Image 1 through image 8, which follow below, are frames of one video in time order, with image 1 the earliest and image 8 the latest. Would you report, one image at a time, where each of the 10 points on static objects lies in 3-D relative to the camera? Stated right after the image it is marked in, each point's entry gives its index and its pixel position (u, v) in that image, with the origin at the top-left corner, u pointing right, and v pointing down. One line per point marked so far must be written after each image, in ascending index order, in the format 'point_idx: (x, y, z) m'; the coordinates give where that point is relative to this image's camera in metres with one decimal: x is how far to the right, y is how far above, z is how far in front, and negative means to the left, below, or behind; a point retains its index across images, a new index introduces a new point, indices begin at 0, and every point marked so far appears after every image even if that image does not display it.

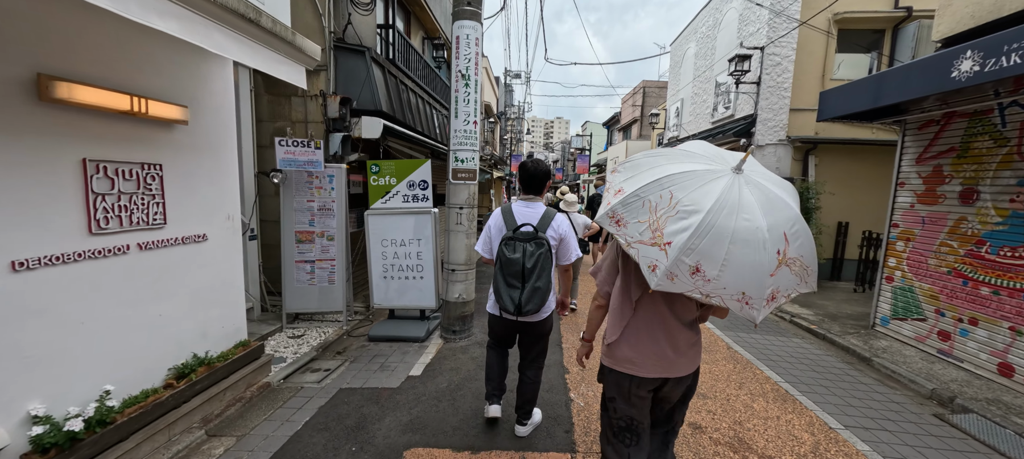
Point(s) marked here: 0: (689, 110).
0: (+5.3, +3.6, +11.1) m
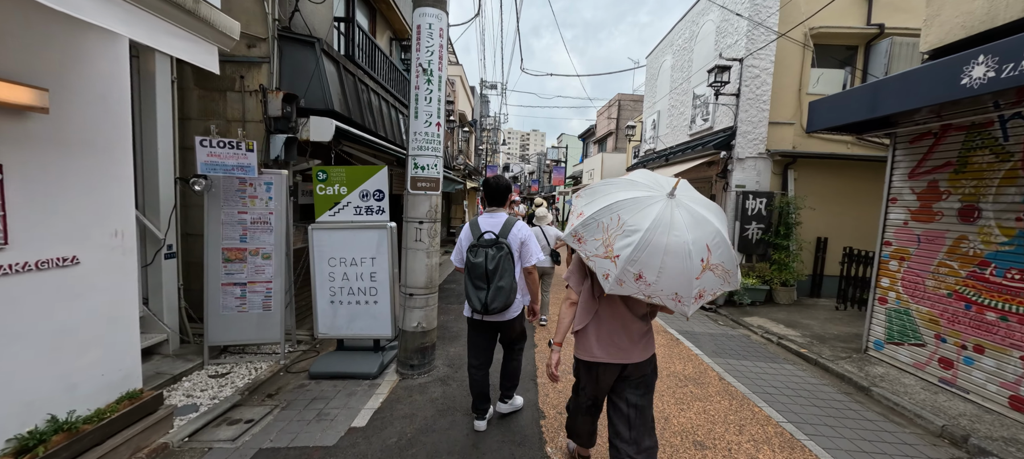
0: (+4.5, +3.2, +10.9) m
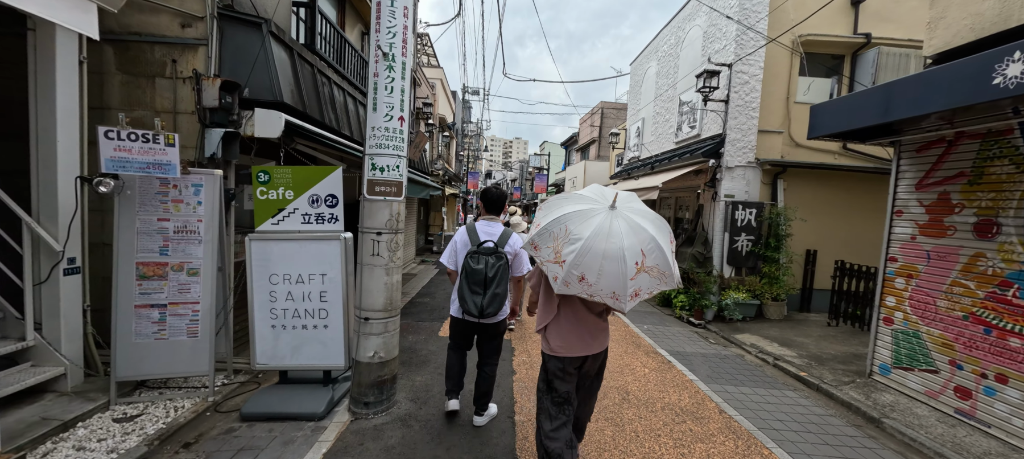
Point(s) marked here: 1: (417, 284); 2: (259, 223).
0: (+4.0, +2.9, +10.7) m
1: (-2.3, -1.3, +9.0) m
2: (-2.4, +0.1, +3.5) m
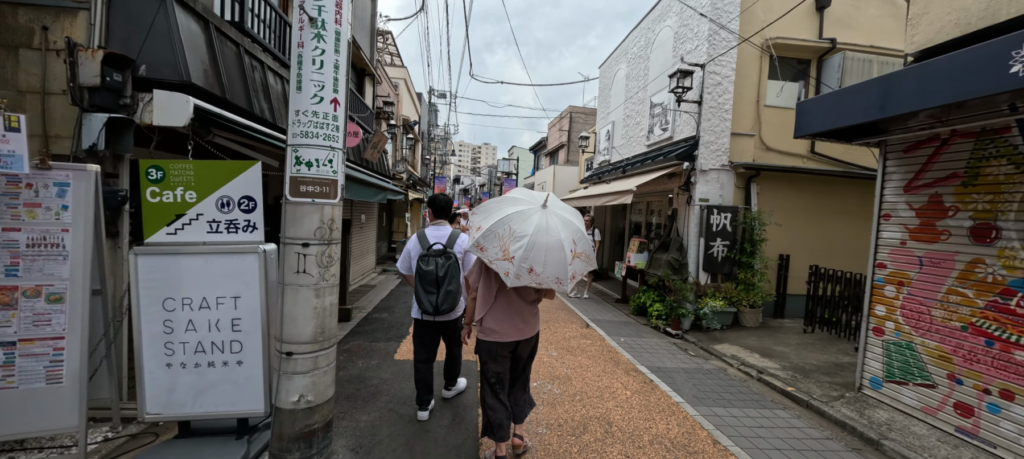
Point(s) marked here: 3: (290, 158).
0: (+3.1, +2.7, +10.4) m
1: (-3.1, -1.5, +8.2) m
2: (-2.7, 0.0, +2.7) m
3: (-1.5, +0.5, +2.5) m
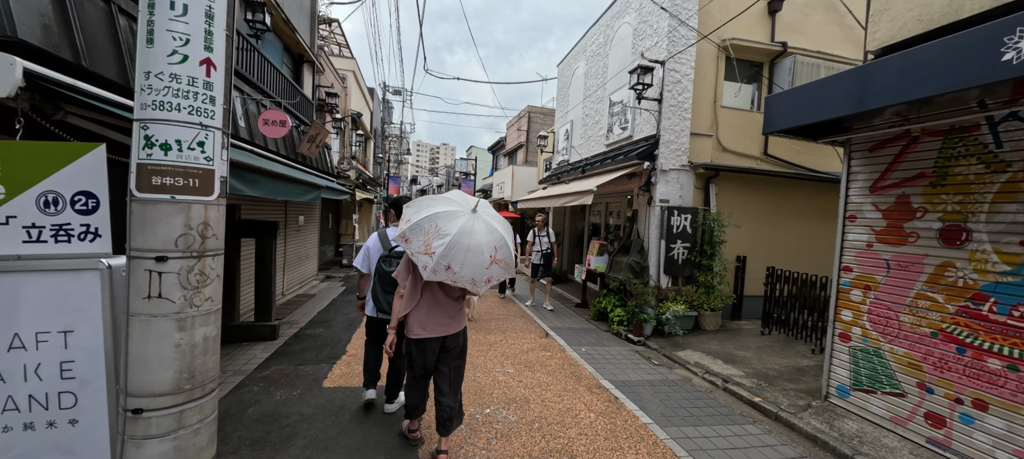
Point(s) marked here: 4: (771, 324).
0: (+1.9, +2.7, +10.2) m
1: (-4.0, -1.6, +7.3) m
2: (-3.0, -0.1, +1.9) m
3: (-1.8, +0.4, +1.8) m
4: (+4.5, -1.6, +6.4) m
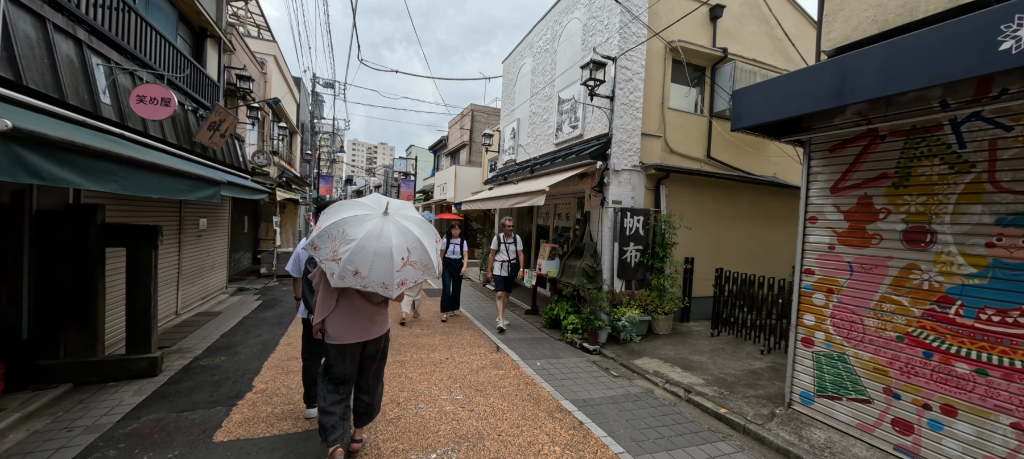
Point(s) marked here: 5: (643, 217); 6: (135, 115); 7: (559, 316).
0: (+0.4, +2.6, +9.8) m
1: (-4.9, -1.7, +6.0) m
2: (-3.1, -0.1, +0.8) m
3: (-2.0, +0.4, +1.0) m
4: (+3.6, -1.7, +6.4) m
5: (+2.2, +0.2, +6.3) m
6: (-4.9, +1.5, +4.8) m
7: (+0.8, -1.5, +6.5) m
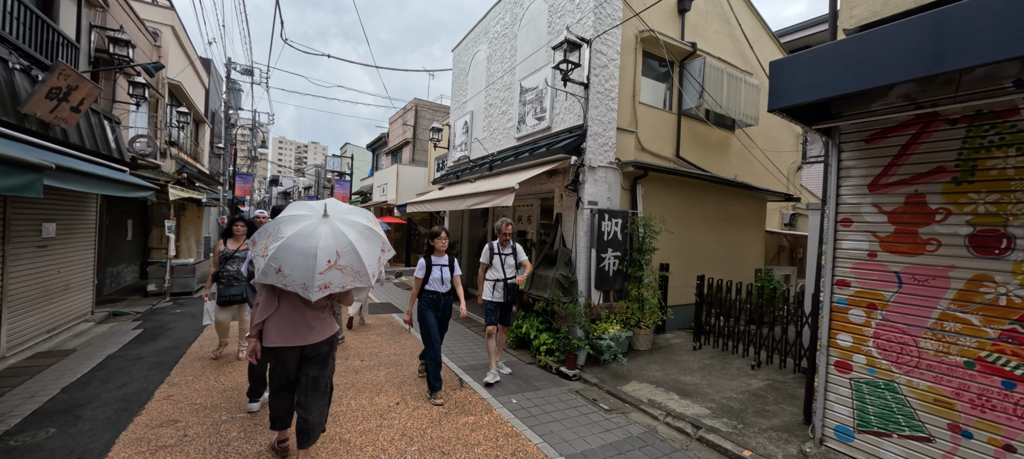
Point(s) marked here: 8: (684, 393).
0: (-0.7, +2.5, +8.8) m
1: (-5.3, -1.8, +4.2) m
2: (-2.8, -0.2, -0.6) m
3: (-1.6, +0.4, -0.3) m
4: (+3.0, -1.7, +5.9) m
5: (+1.7, +0.1, +5.6) m
6: (-5.2, +1.4, +3.1) m
7: (+0.3, -1.6, +5.6) m
8: (+2.0, -1.9, +4.3) m
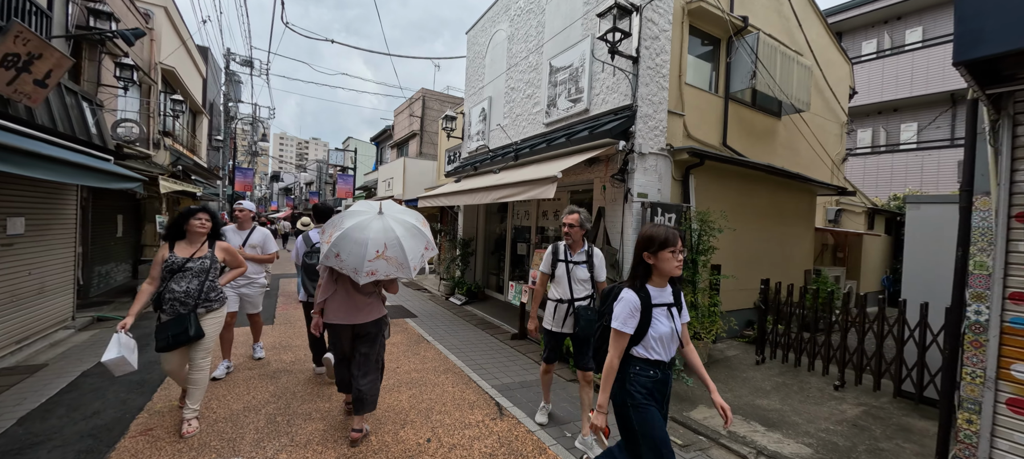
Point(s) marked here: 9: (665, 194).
0: (-0.2, +2.6, +8.1) m
1: (-4.8, -1.7, +3.5) m
2: (-2.3, -0.2, -1.3) m
3: (-1.2, +0.4, -1.0) m
4: (+3.5, -1.7, +5.2) m
5: (+2.2, +0.2, +4.9) m
6: (-4.7, +1.4, +2.4) m
7: (+0.8, -1.5, +4.8) m
8: (+2.5, -1.9, +3.6) m
9: (+2.1, +0.5, +5.1) m
